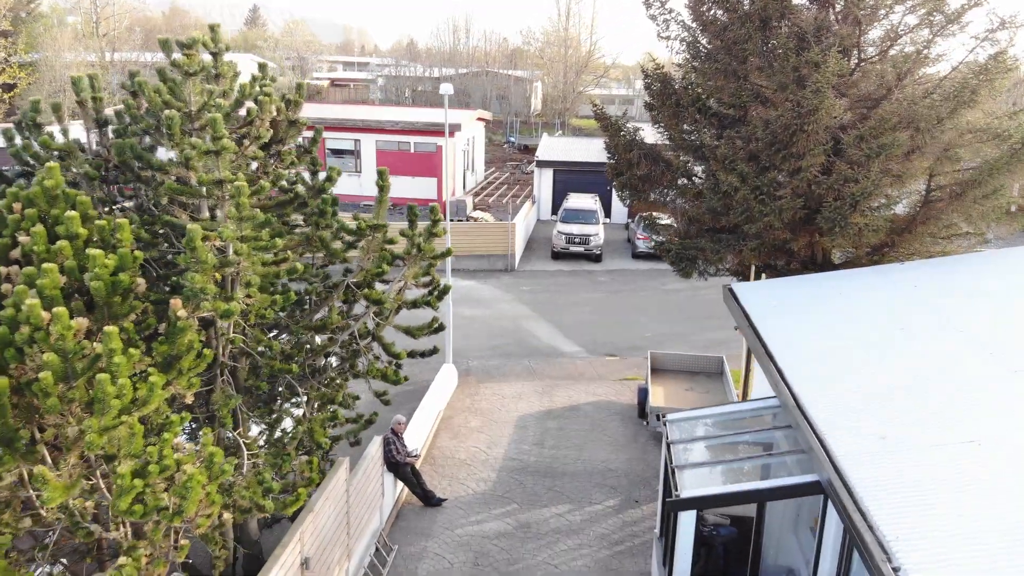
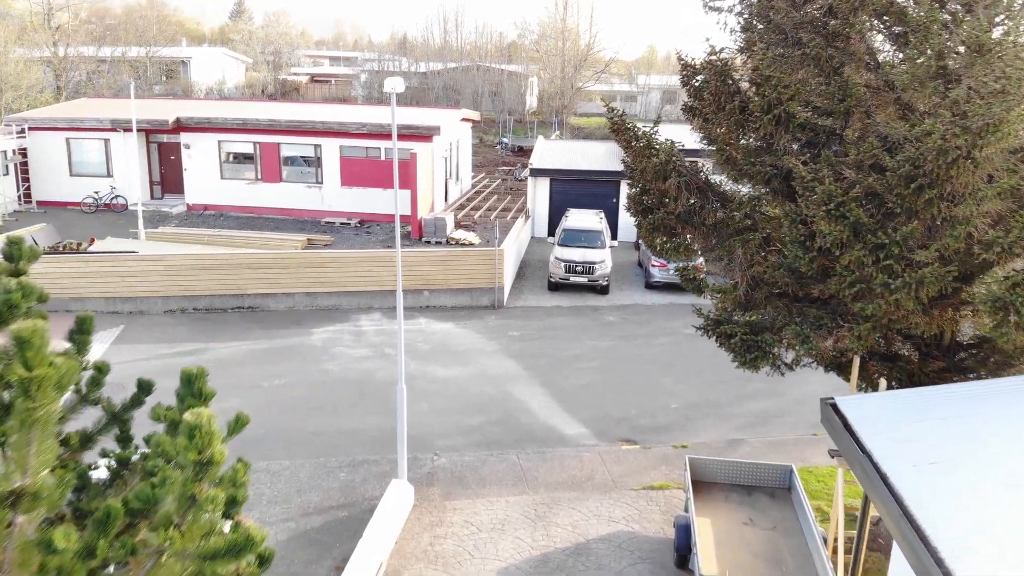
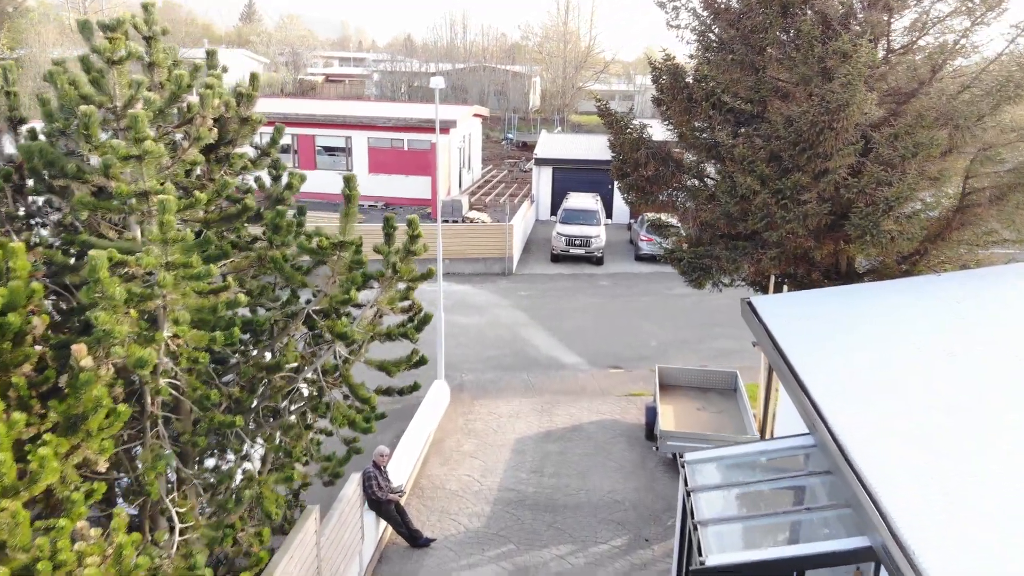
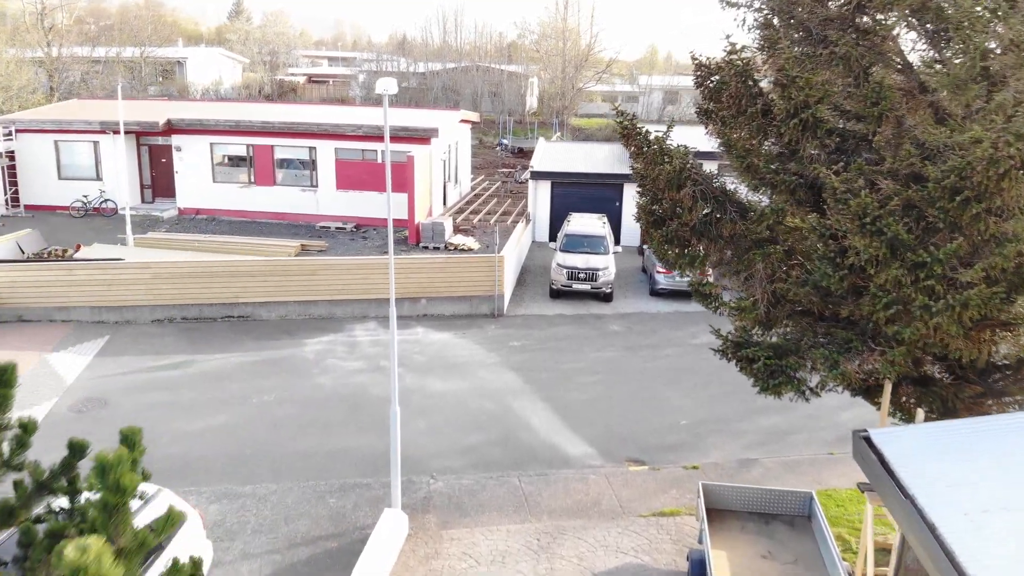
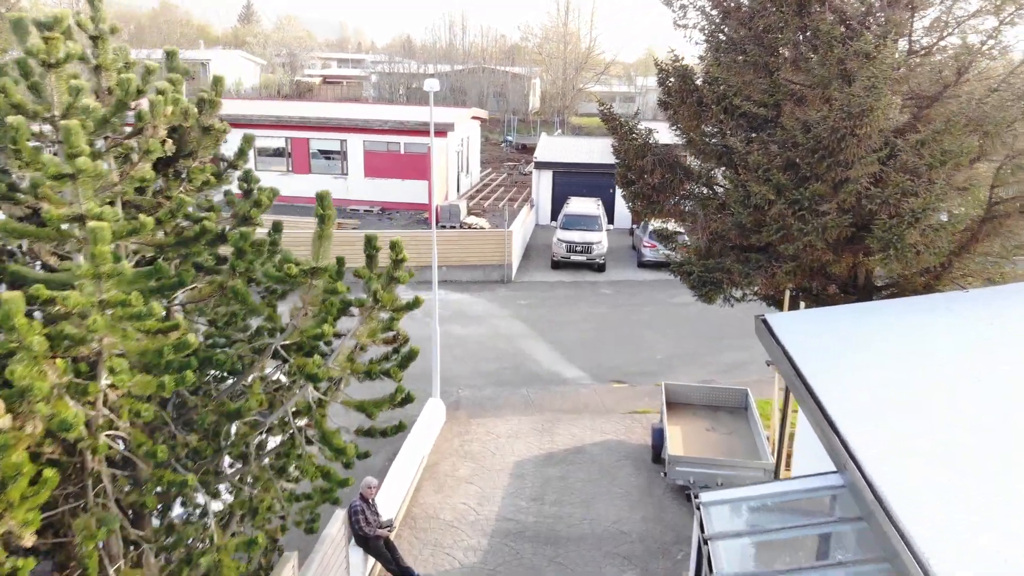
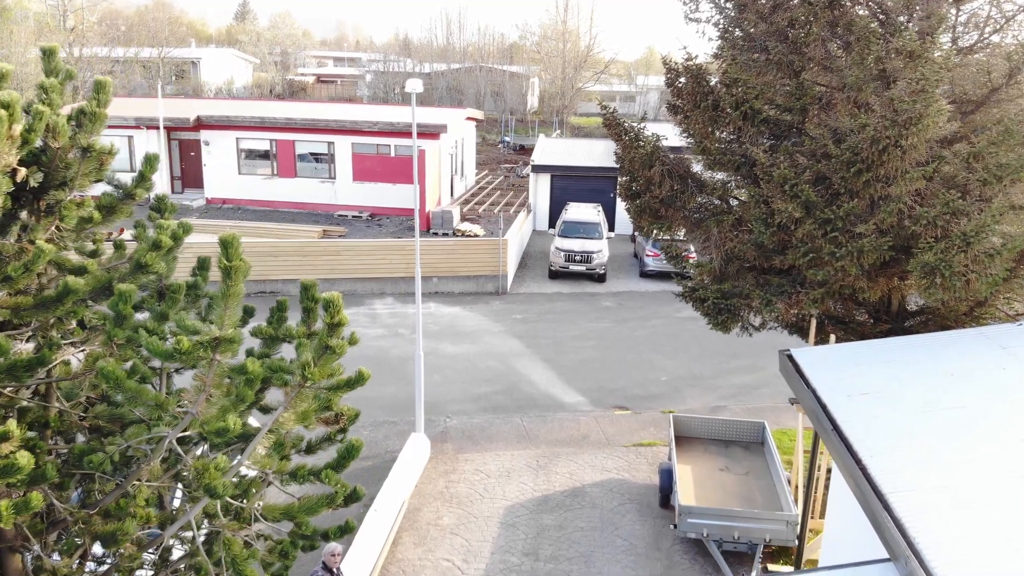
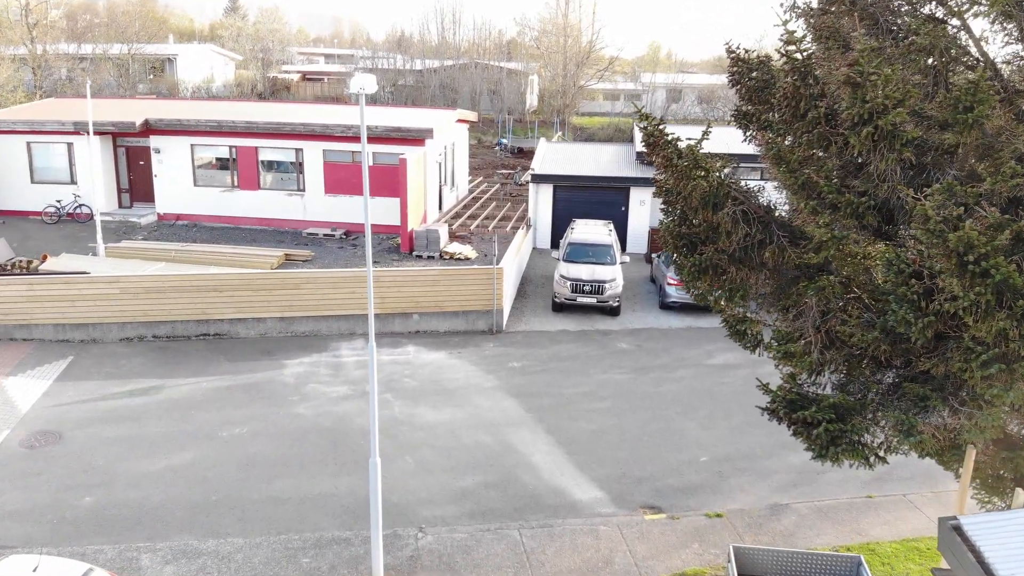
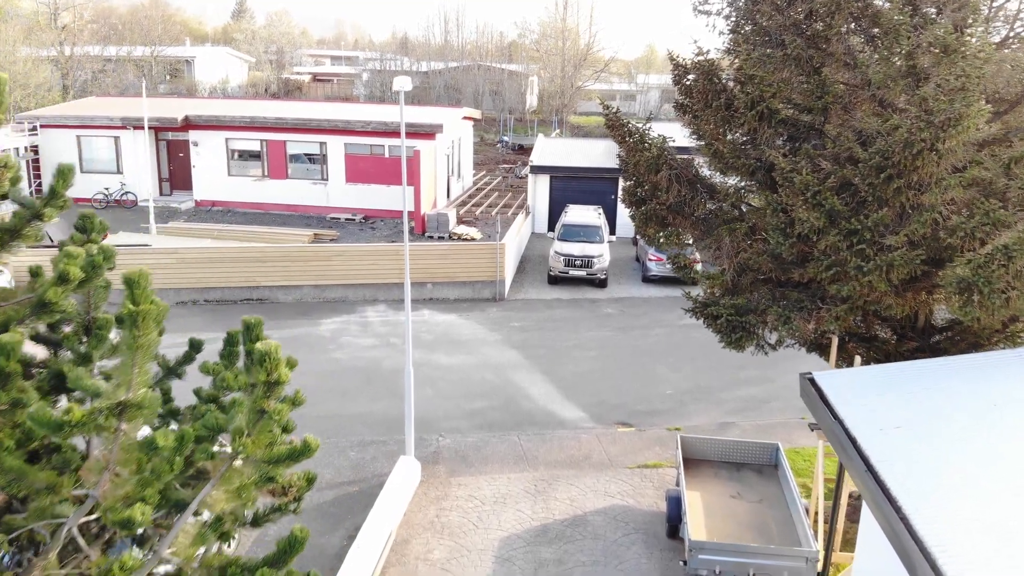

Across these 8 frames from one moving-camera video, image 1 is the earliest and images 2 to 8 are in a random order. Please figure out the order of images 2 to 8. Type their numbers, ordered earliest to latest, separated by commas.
3, 5, 6, 8, 2, 4, 7
